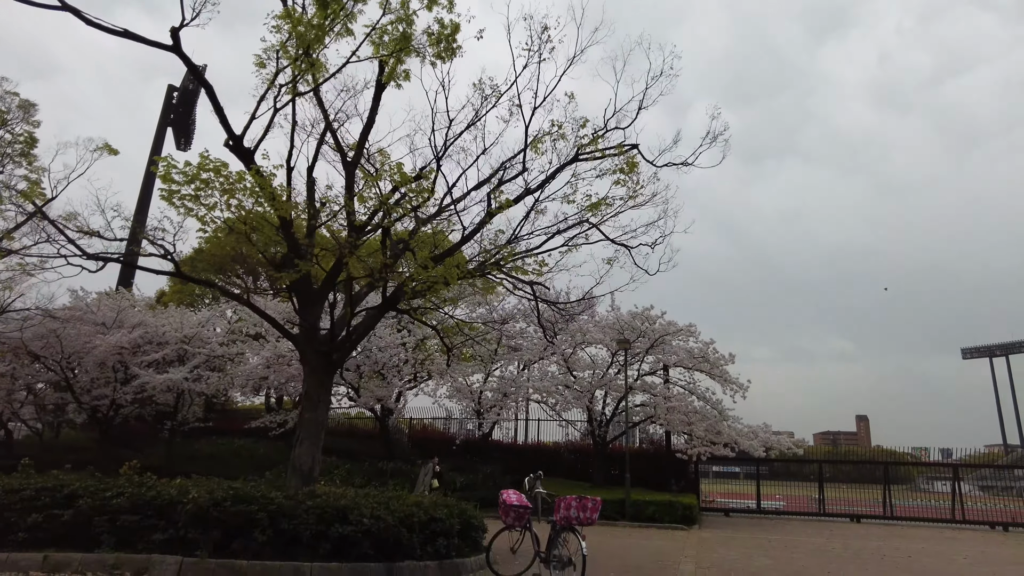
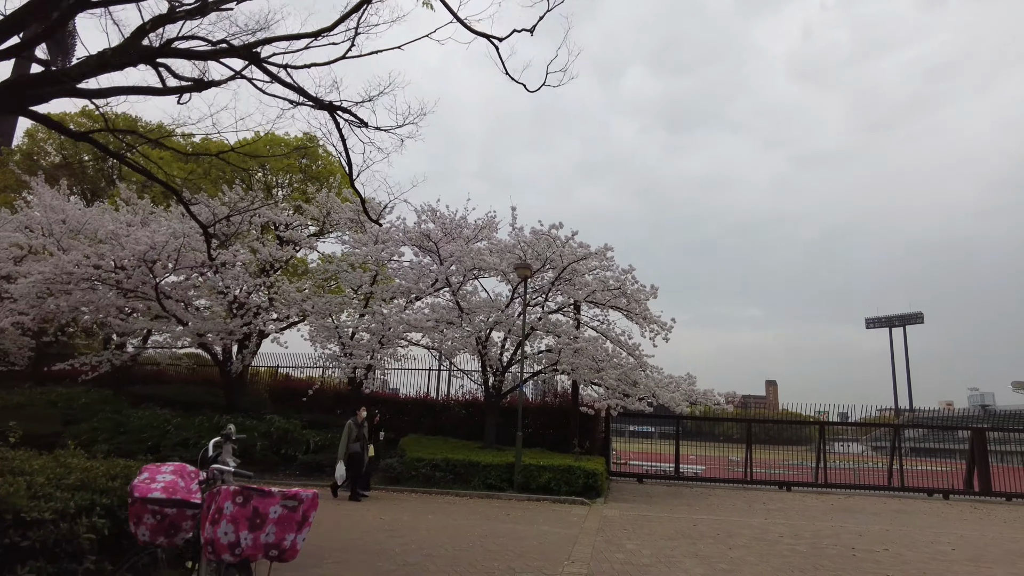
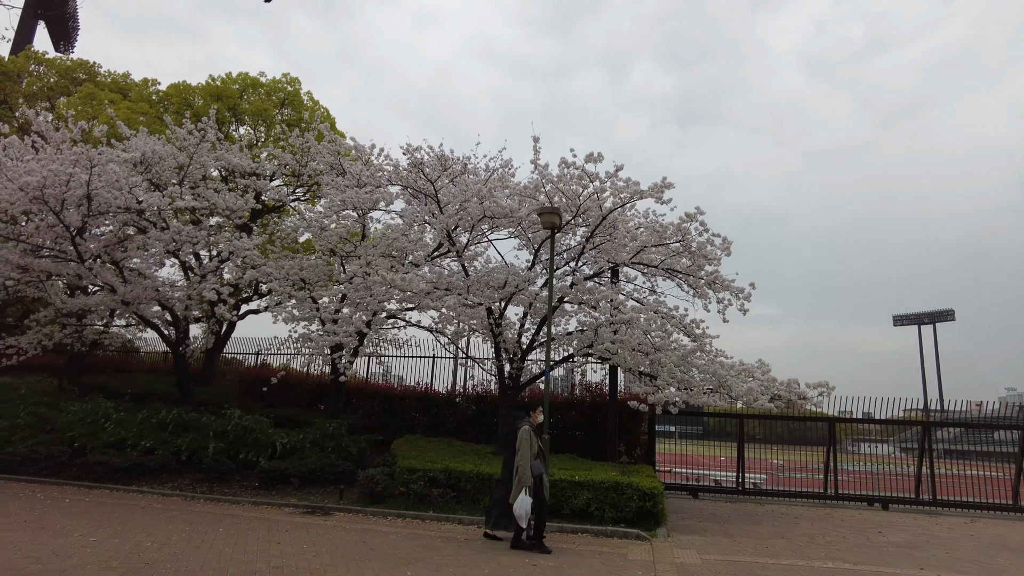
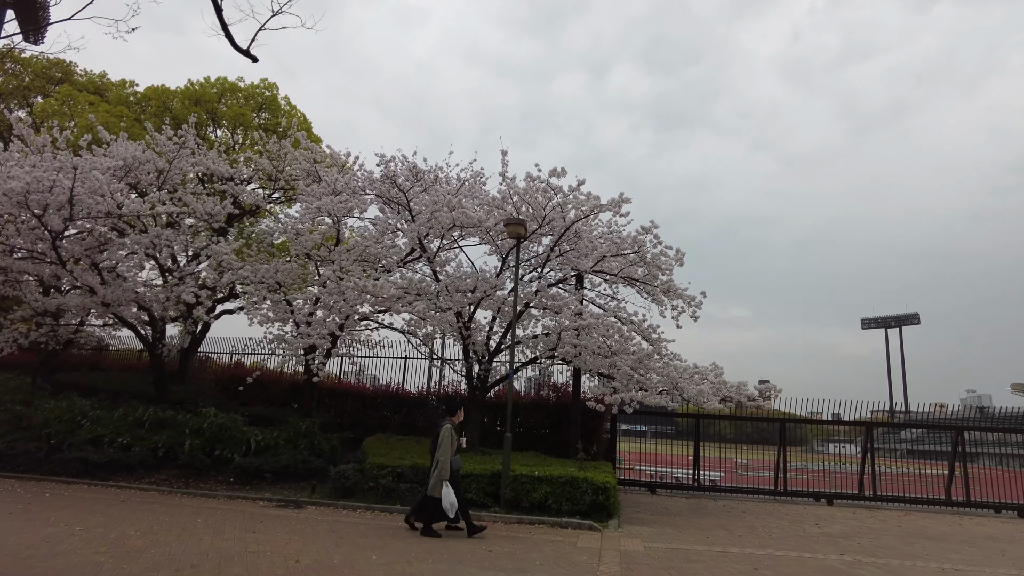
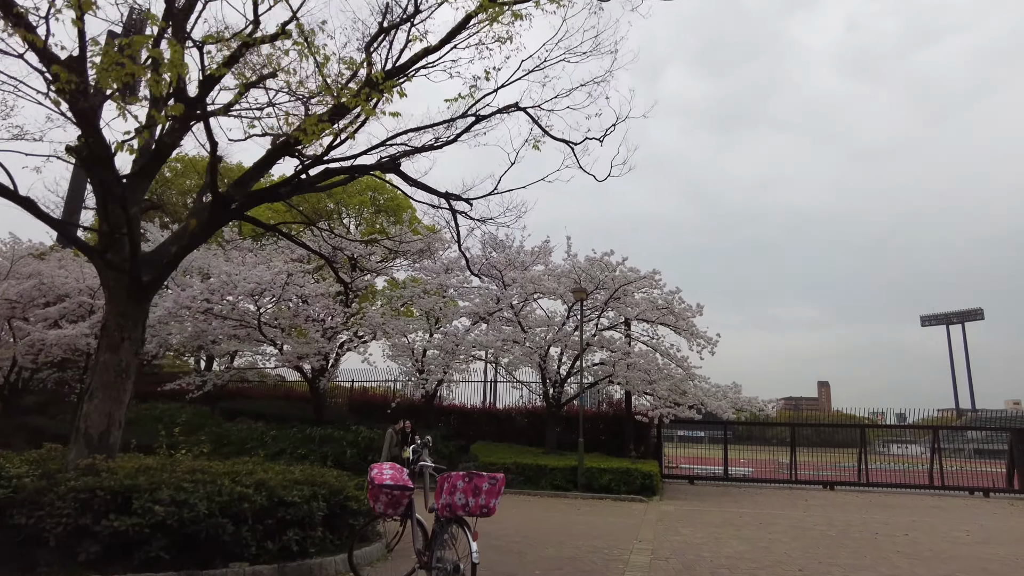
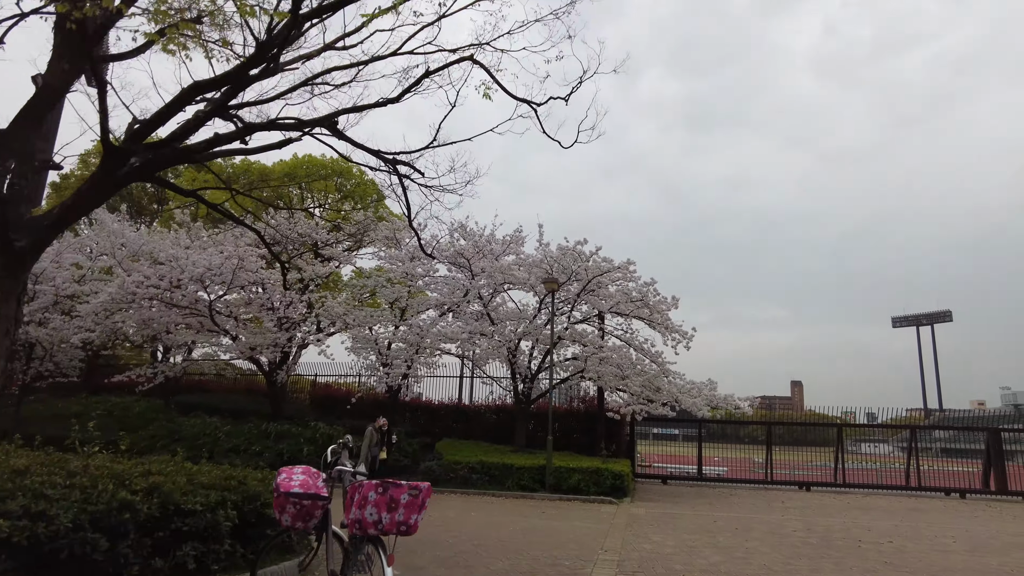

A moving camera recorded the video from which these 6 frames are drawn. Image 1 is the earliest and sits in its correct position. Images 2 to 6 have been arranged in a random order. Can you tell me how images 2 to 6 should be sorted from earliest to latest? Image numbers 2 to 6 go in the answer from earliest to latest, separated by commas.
5, 6, 2, 4, 3
